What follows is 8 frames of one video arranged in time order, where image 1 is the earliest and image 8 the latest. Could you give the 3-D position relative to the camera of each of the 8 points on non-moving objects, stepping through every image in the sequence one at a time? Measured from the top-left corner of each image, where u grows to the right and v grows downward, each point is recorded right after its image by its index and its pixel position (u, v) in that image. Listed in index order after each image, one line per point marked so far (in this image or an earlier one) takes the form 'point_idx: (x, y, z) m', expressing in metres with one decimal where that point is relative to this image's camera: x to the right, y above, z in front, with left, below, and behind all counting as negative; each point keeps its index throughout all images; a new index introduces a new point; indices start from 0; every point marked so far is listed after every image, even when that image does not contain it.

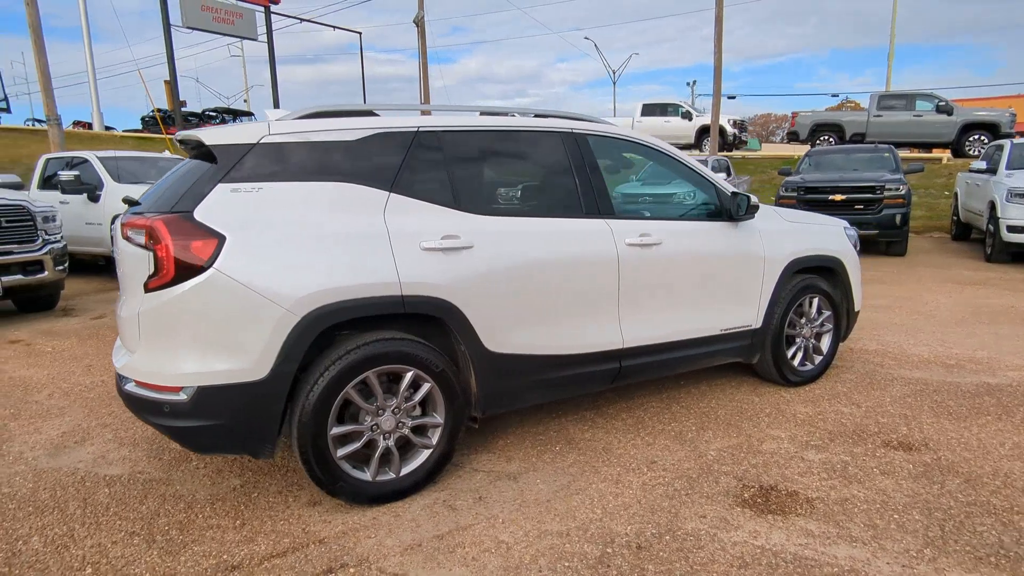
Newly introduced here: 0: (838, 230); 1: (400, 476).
0: (+2.4, +0.4, +4.6) m
1: (-0.5, -0.9, +3.1) m
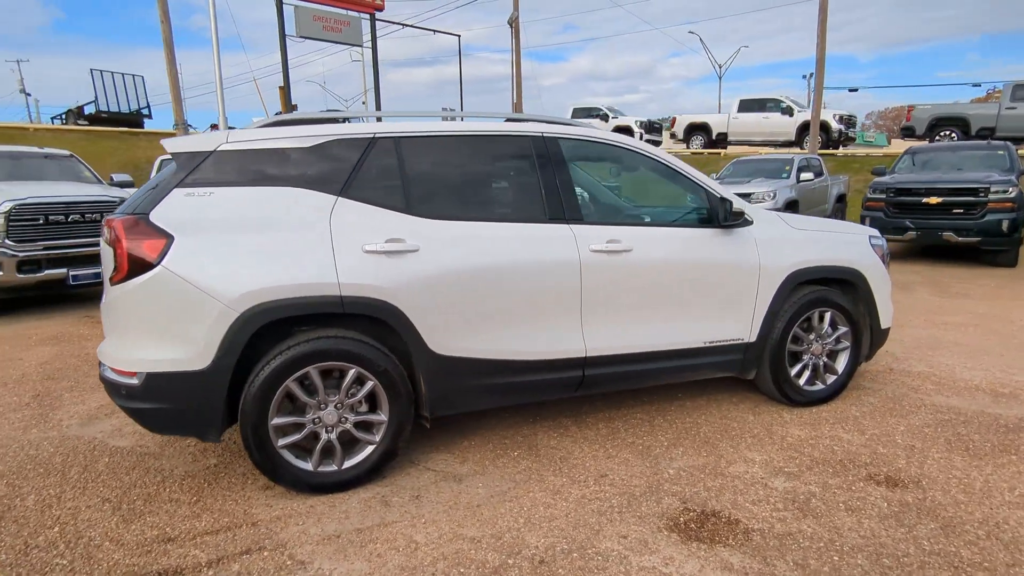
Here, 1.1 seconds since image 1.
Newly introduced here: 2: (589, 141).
0: (+2.4, +0.3, +4.2) m
1: (-0.9, -0.9, +3.2) m
2: (+0.5, +0.9, +3.8) m
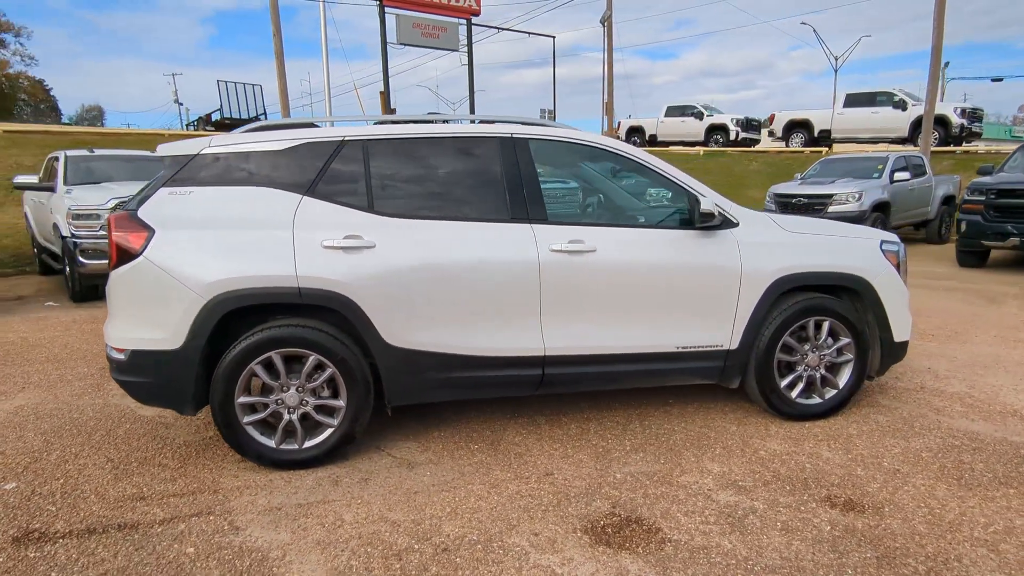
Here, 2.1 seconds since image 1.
0: (+2.2, +0.3, +3.9) m
1: (-1.2, -0.9, +3.4) m
2: (+0.3, +0.9, +3.8) m
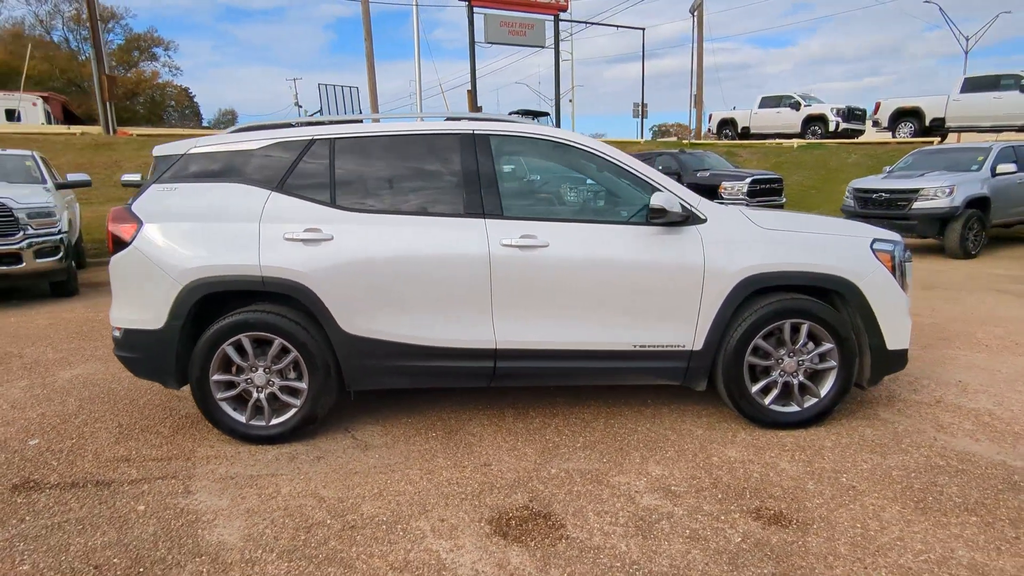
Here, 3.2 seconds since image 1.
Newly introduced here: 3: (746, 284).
0: (+2.0, +0.3, +3.6) m
1: (-1.5, -0.8, +3.7) m
2: (+0.1, +0.9, +3.8) m
3: (+1.4, 0.0, +3.5) m
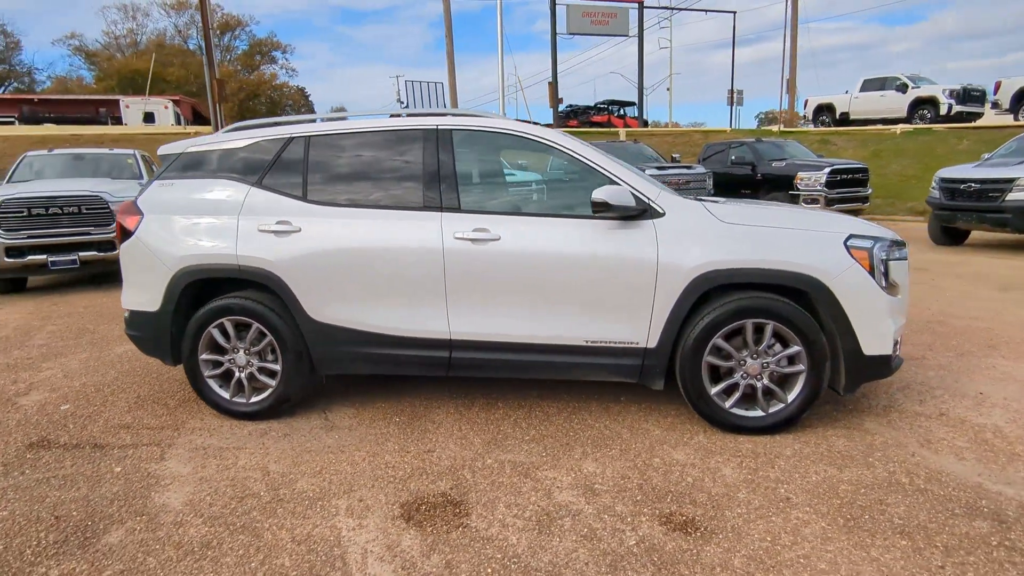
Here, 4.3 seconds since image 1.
0: (+1.7, +0.3, +3.3) m
1: (-1.7, -0.7, +4.0) m
2: (-0.2, +1.0, +3.8) m
3: (+1.1, 0.0, +3.4) m
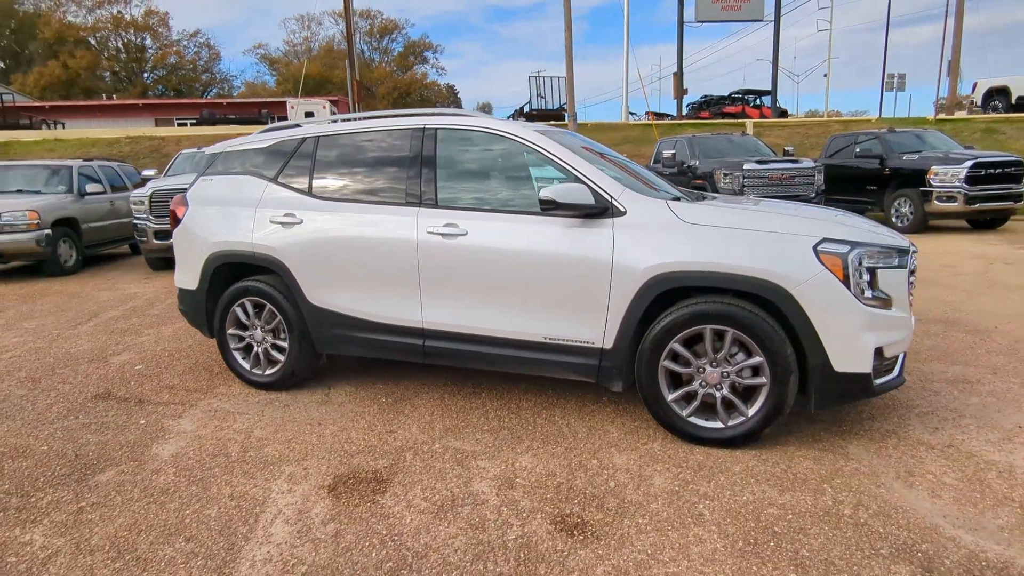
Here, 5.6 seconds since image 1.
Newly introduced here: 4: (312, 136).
0: (+1.4, +0.2, +3.1) m
1: (-1.8, -0.6, +4.5) m
2: (-0.3, +1.0, +3.9) m
3: (+0.8, 0.0, +3.3) m
4: (-1.4, +1.1, +4.4) m
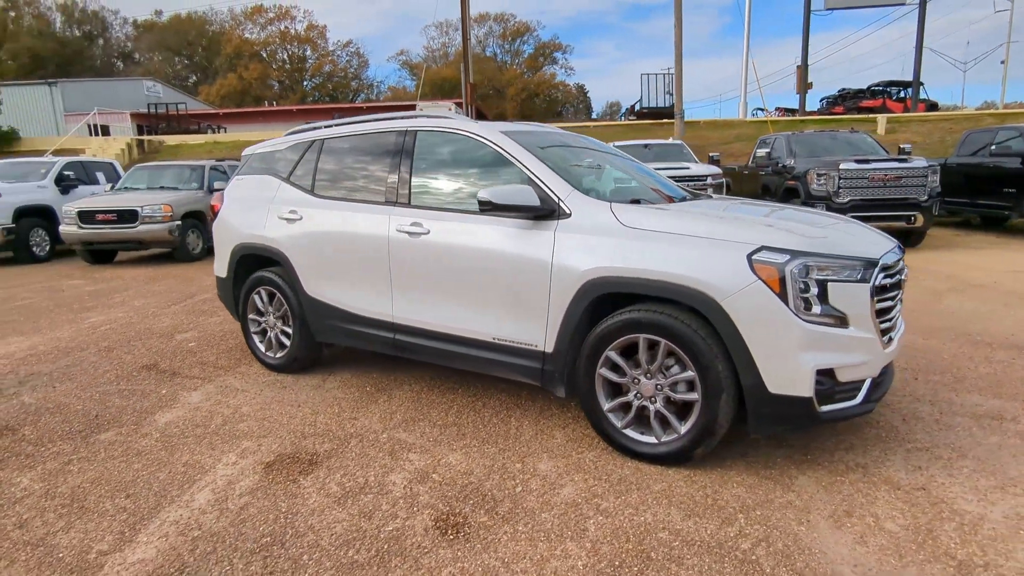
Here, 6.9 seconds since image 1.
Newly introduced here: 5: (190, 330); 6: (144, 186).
0: (+1.0, +0.2, +2.8) m
1: (-1.9, -0.6, +4.9) m
2: (-0.4, +1.0, +4.0) m
3: (+0.4, 0.0, +3.1) m
4: (-1.4, +1.2, +4.7) m
5: (-3.4, -0.5, +6.6) m
6: (-8.4, +2.3, +14.1) m
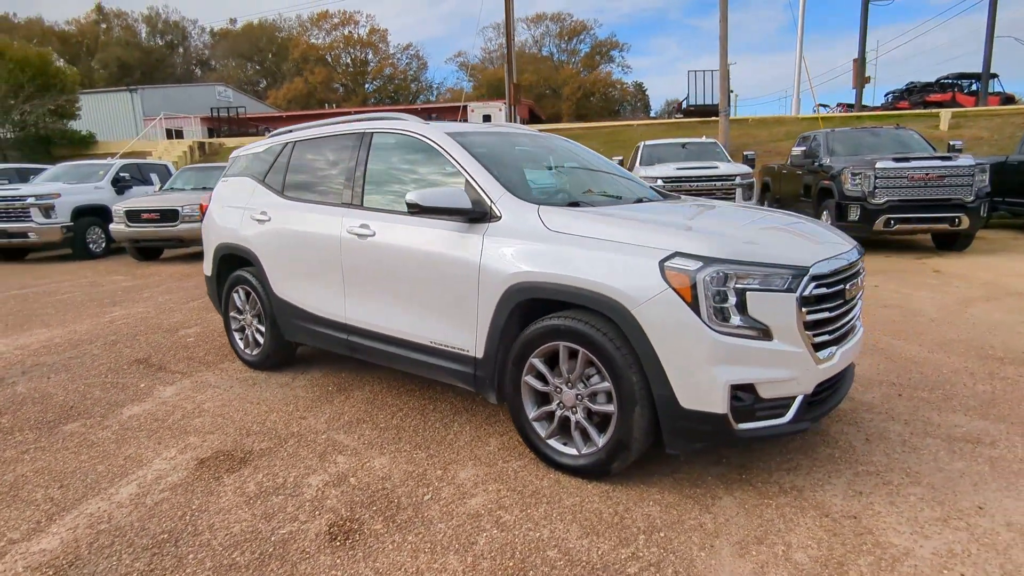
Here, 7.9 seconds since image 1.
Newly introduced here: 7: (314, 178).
0: (+0.6, +0.1, +2.7) m
1: (-2.1, -0.5, +5.0) m
2: (-0.7, +1.0, +4.0) m
3: (0.0, 0.0, +3.0) m
4: (-1.6, +1.2, +4.7) m
5: (-3.5, -0.4, +6.8) m
6: (-7.8, +2.4, +14.7) m
7: (-1.3, +0.8, +4.4) m
